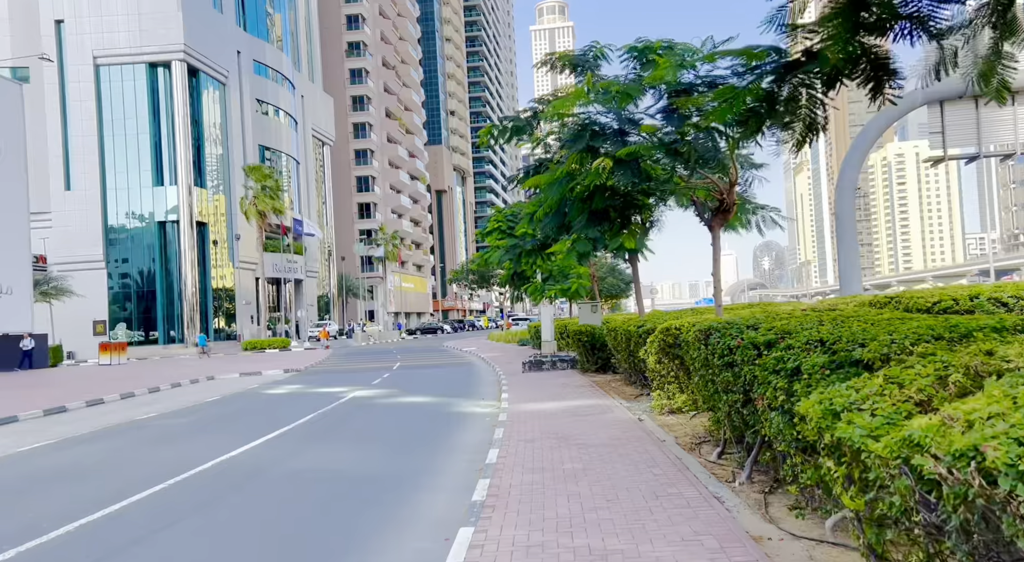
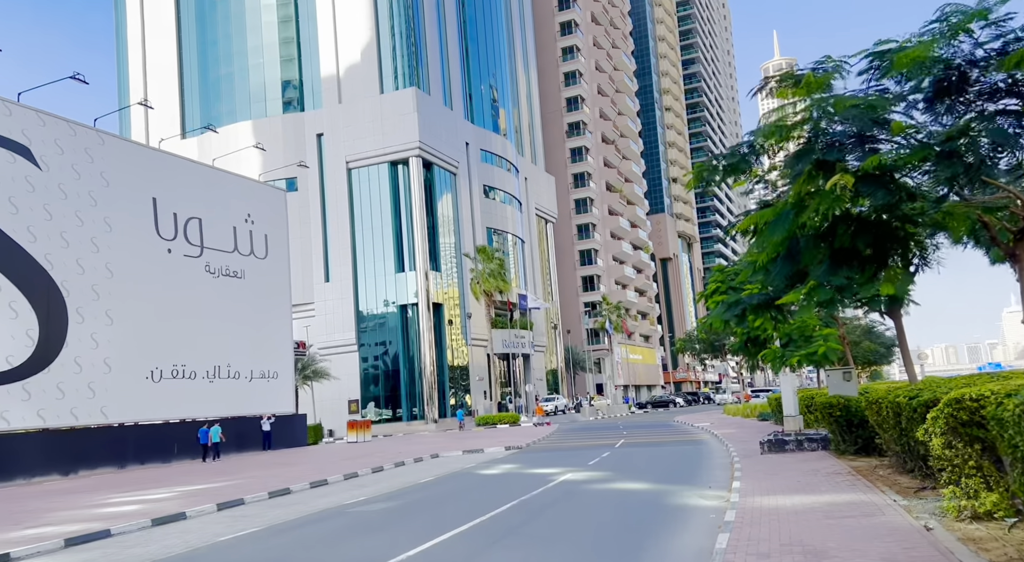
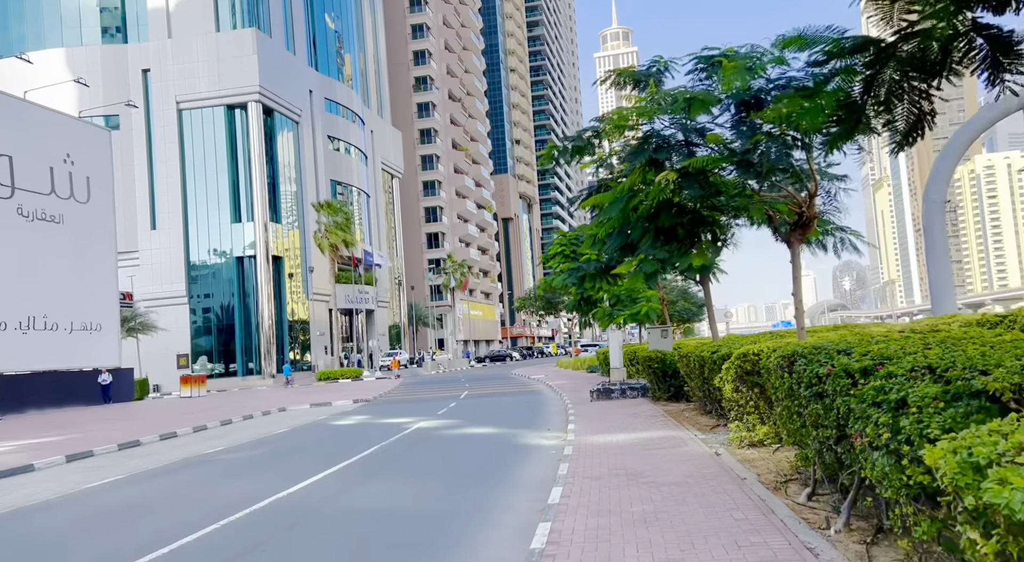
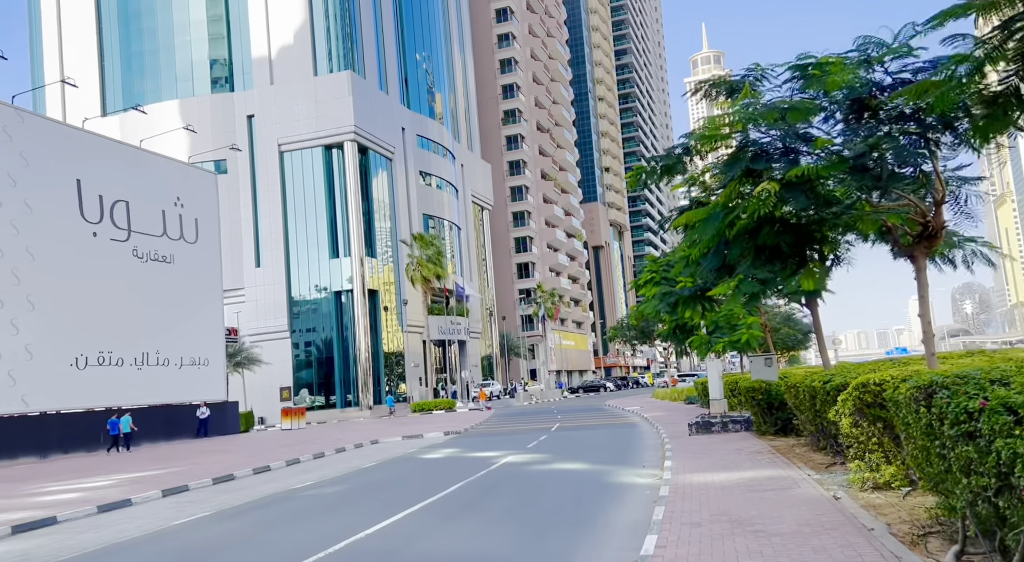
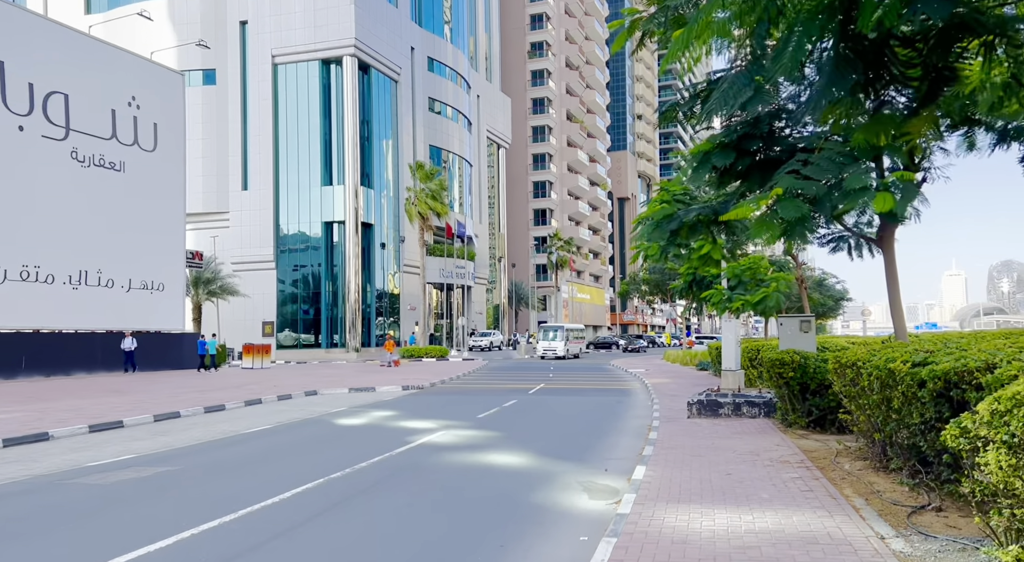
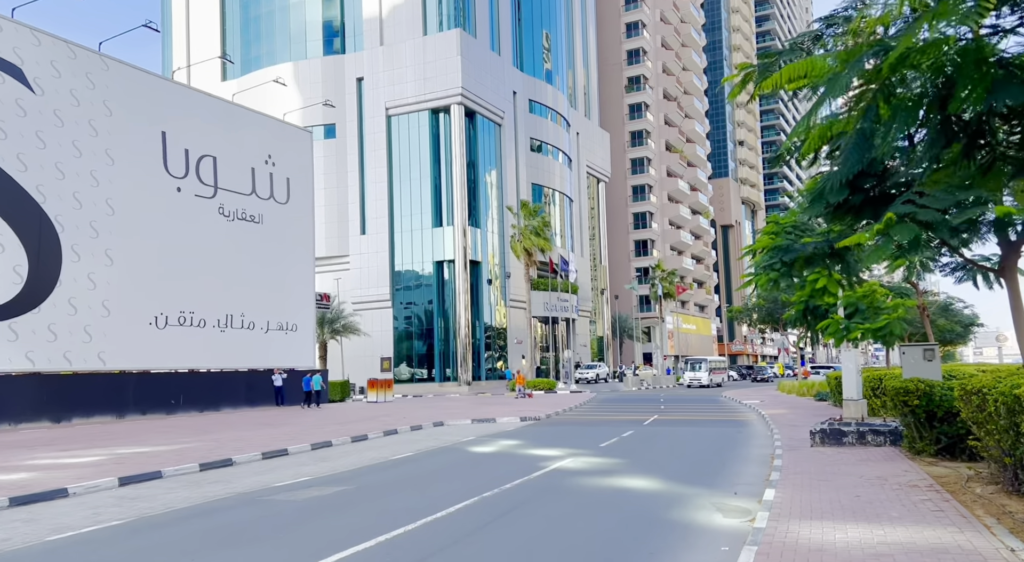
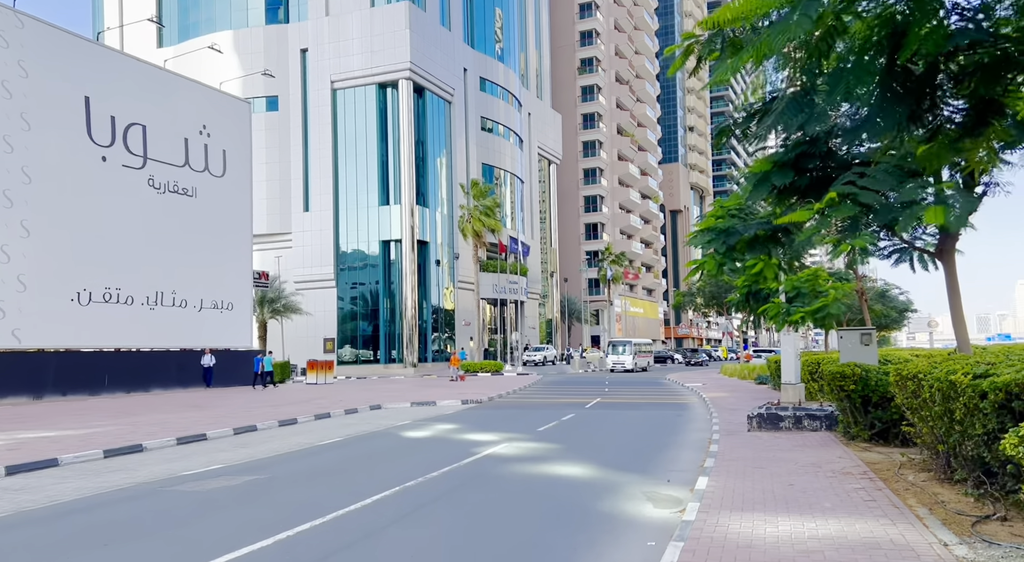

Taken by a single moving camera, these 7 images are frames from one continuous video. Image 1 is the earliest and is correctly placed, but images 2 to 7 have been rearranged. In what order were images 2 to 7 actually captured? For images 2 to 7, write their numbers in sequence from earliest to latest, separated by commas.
3, 4, 2, 6, 7, 5
